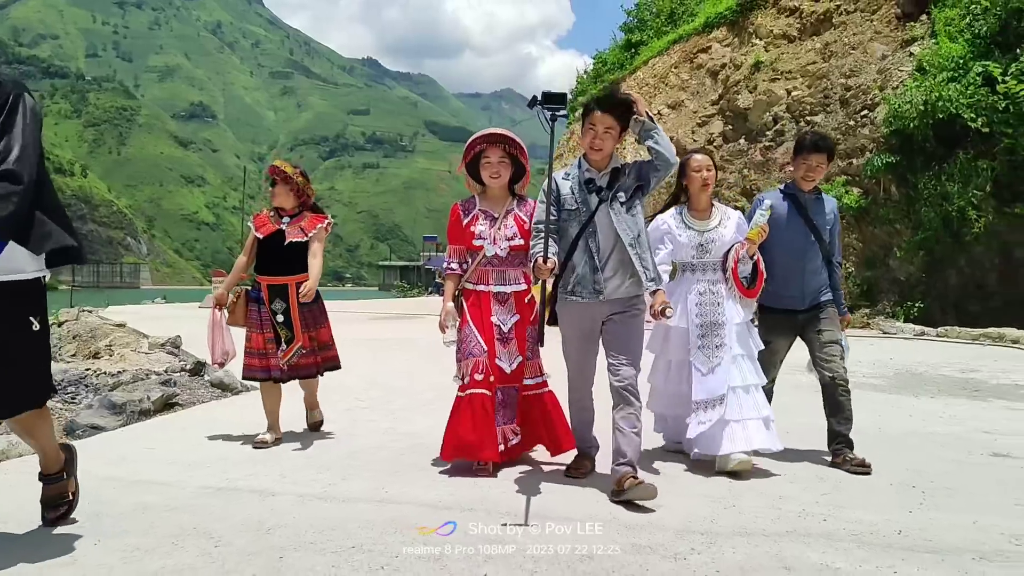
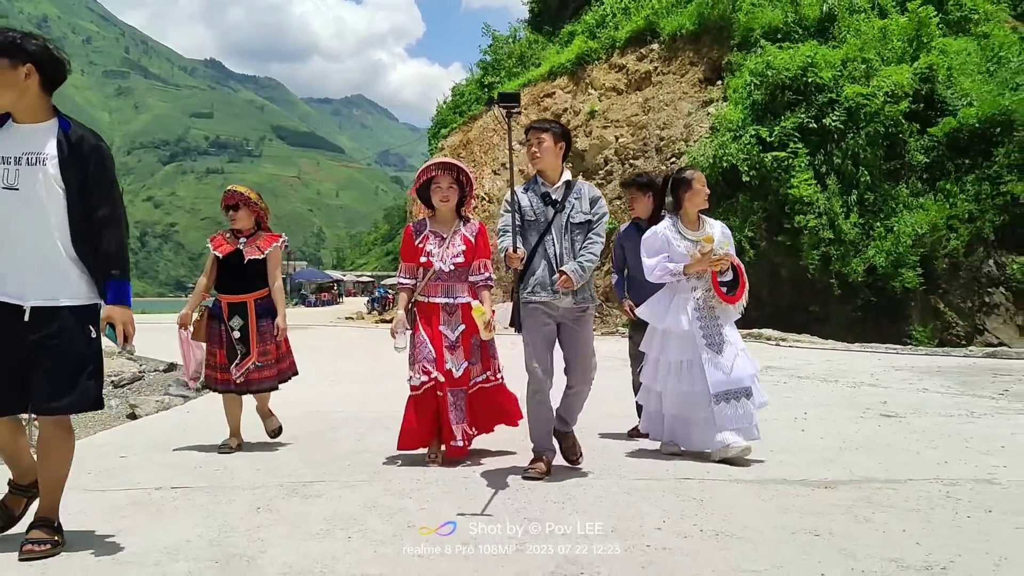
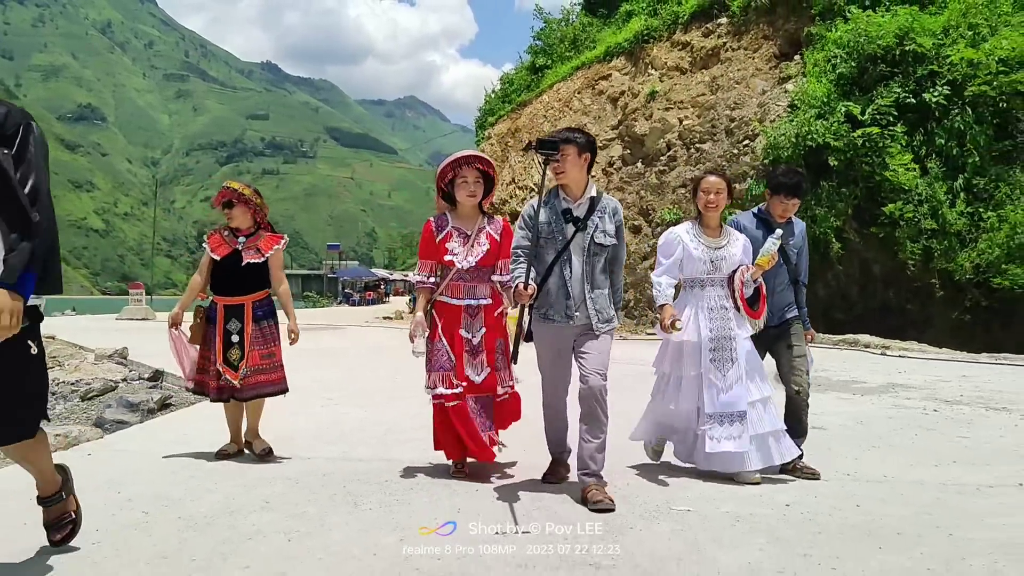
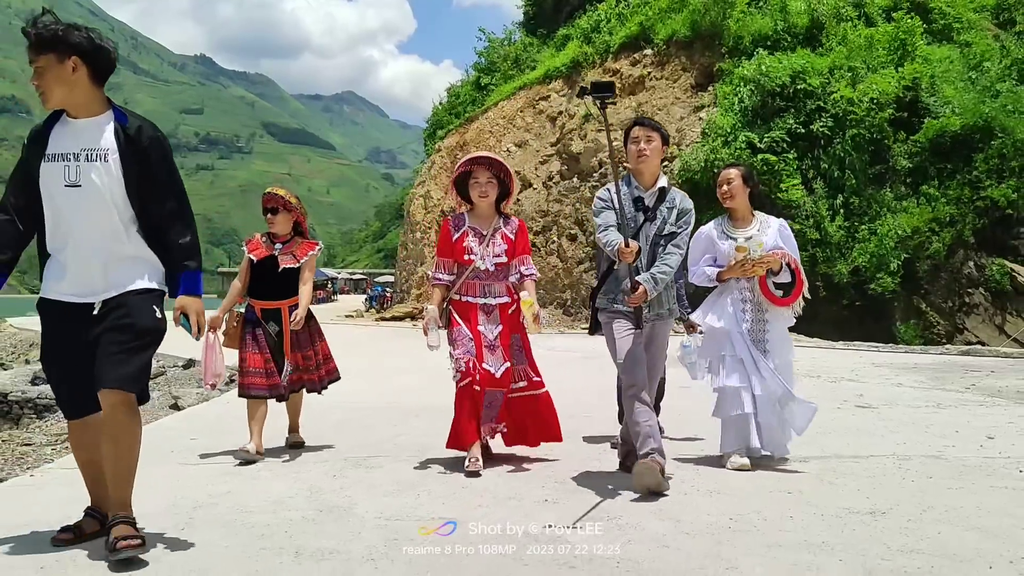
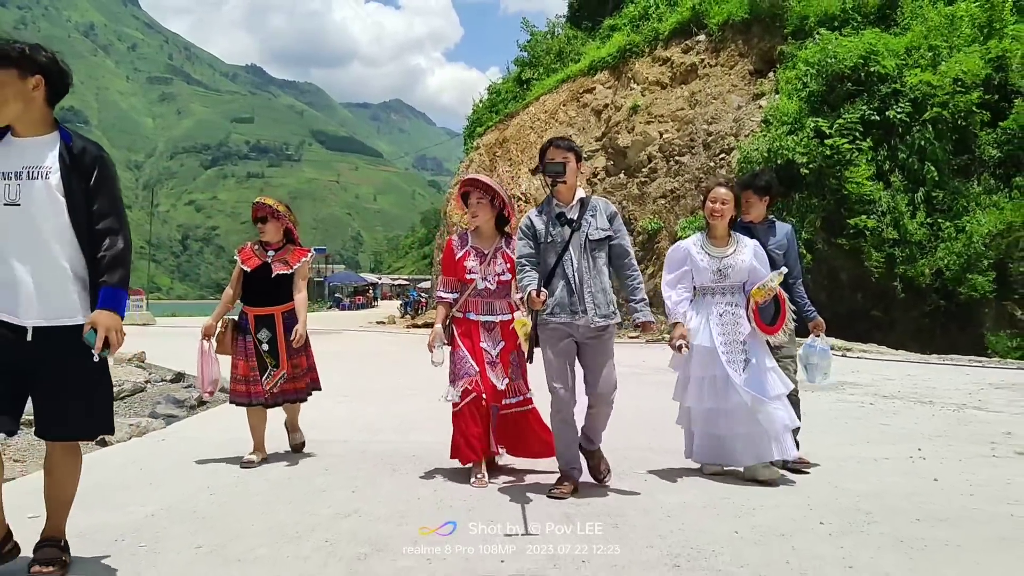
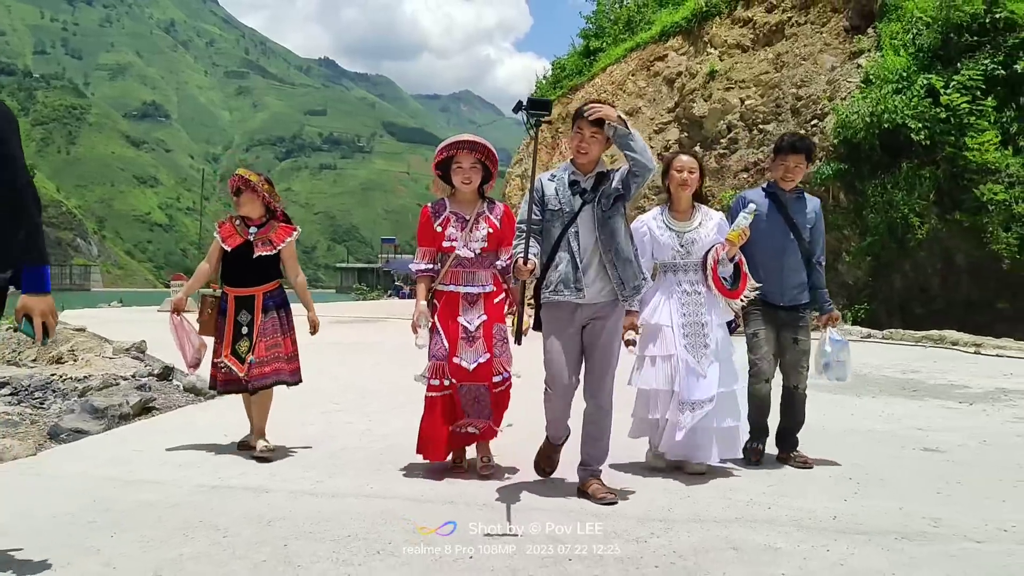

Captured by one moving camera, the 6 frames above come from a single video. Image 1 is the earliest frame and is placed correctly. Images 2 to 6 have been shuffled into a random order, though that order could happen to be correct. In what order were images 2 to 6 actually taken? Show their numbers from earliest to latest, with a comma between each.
6, 3, 5, 2, 4
